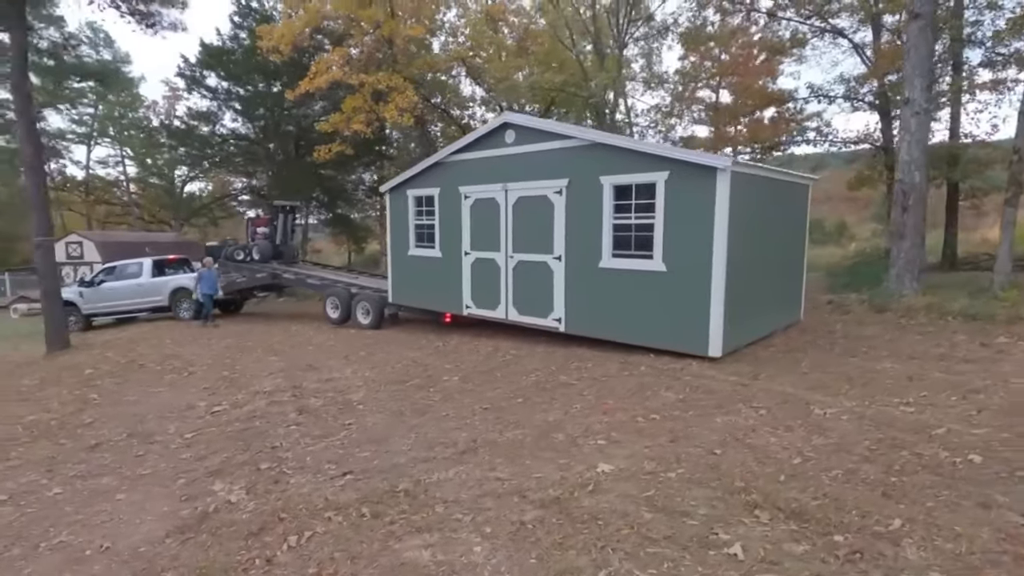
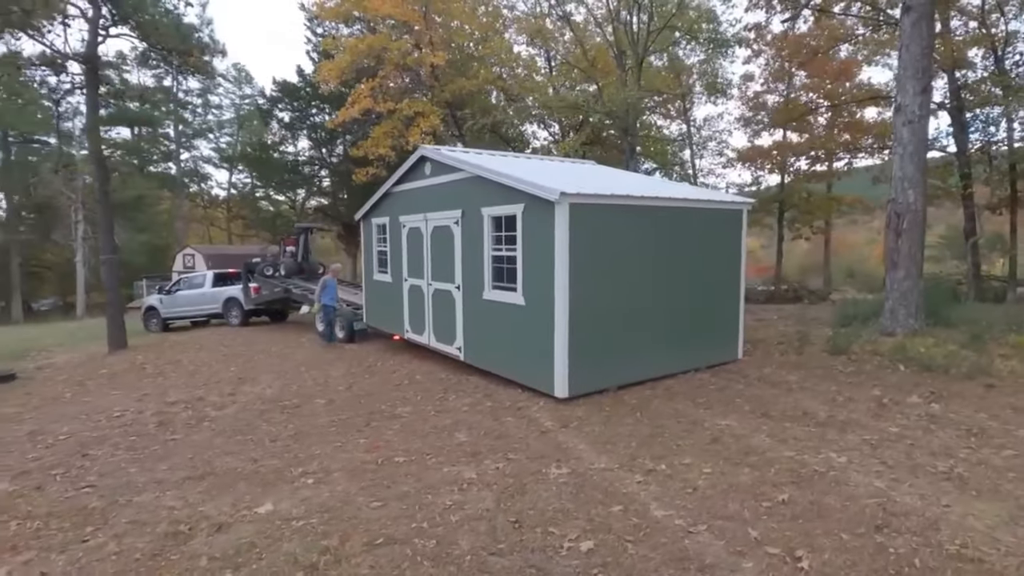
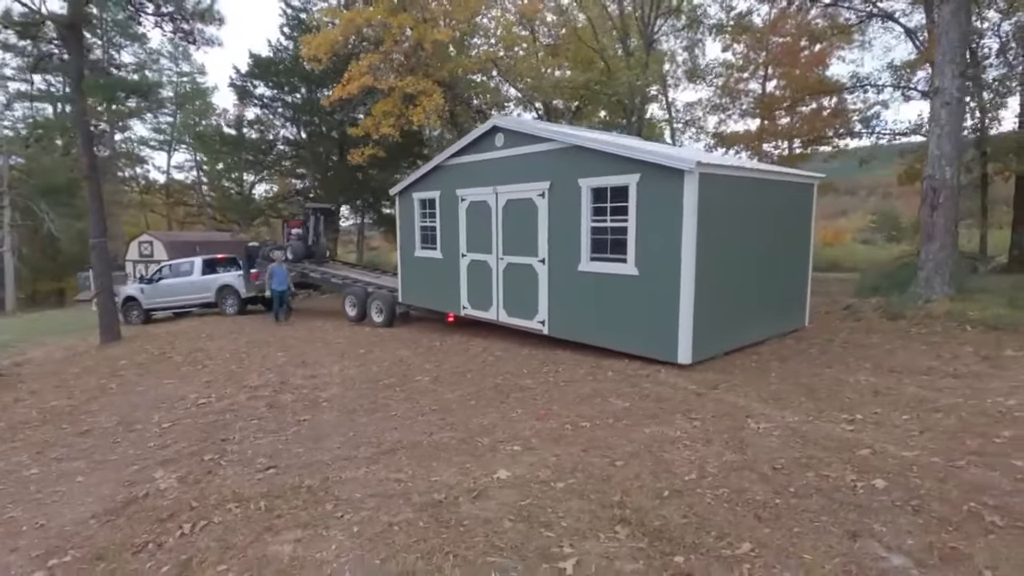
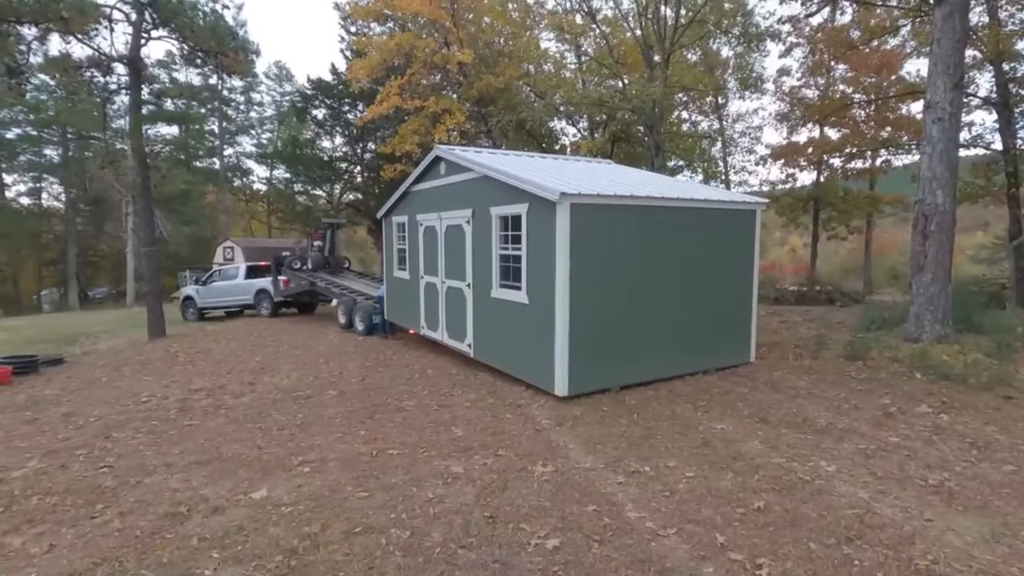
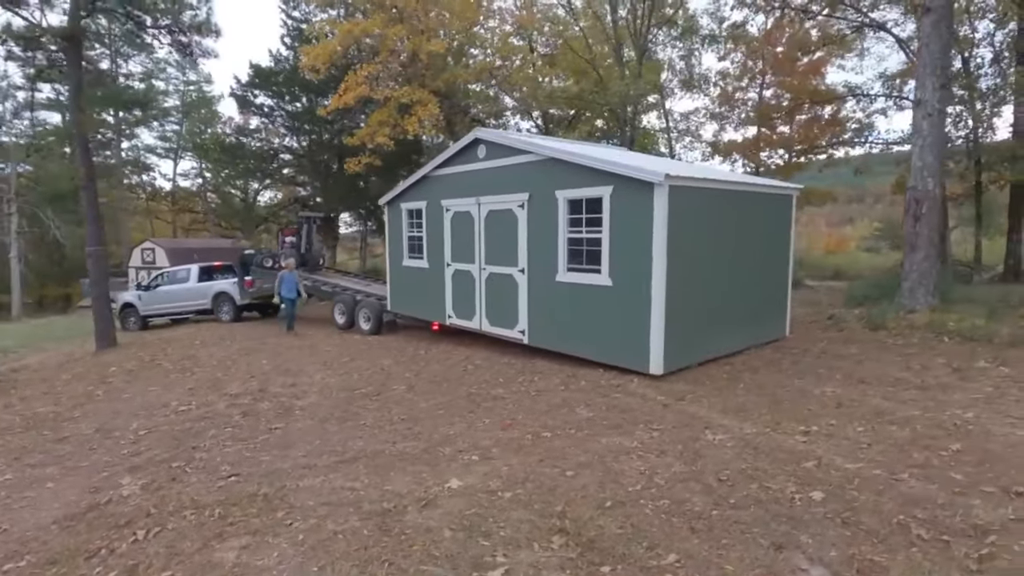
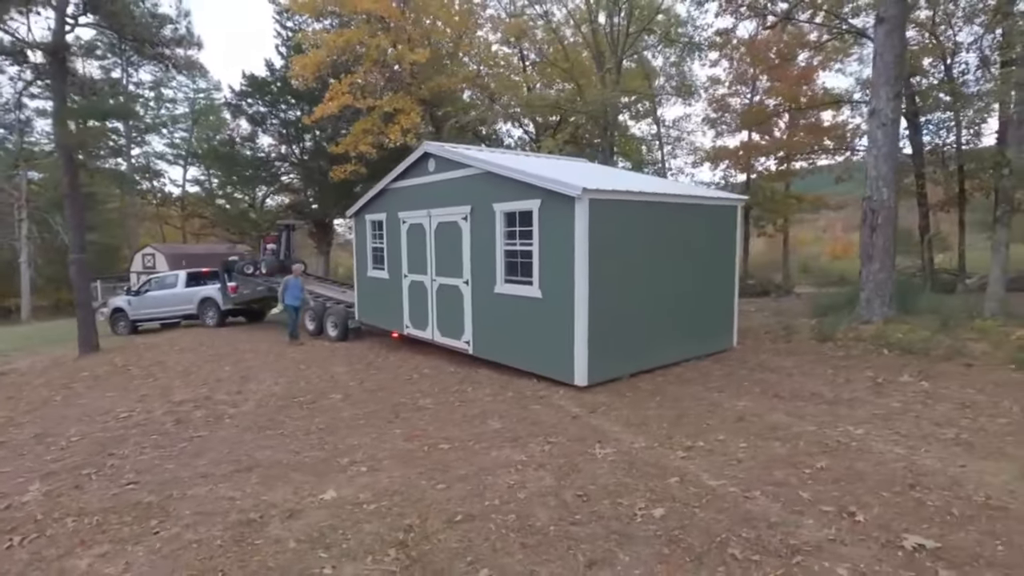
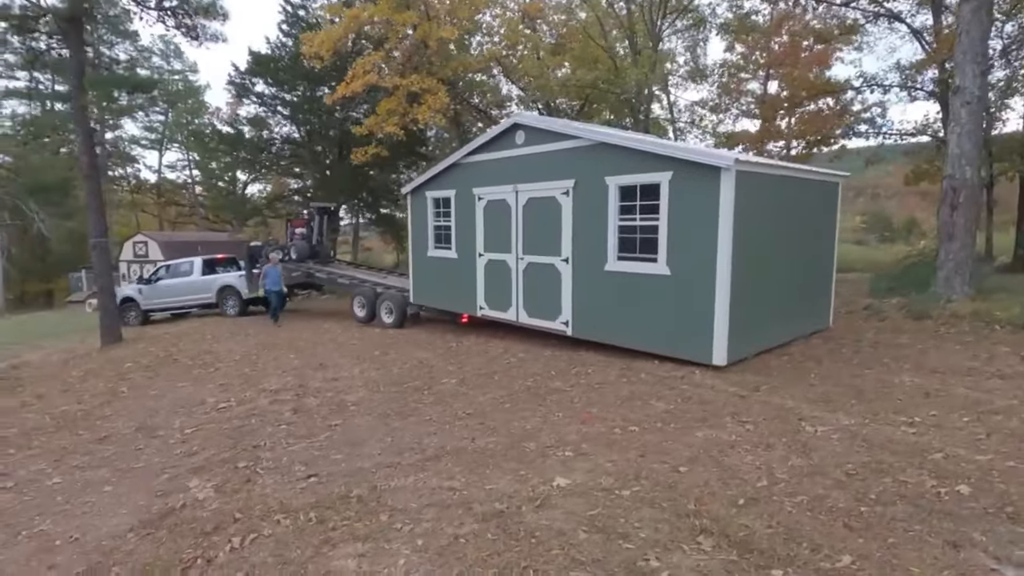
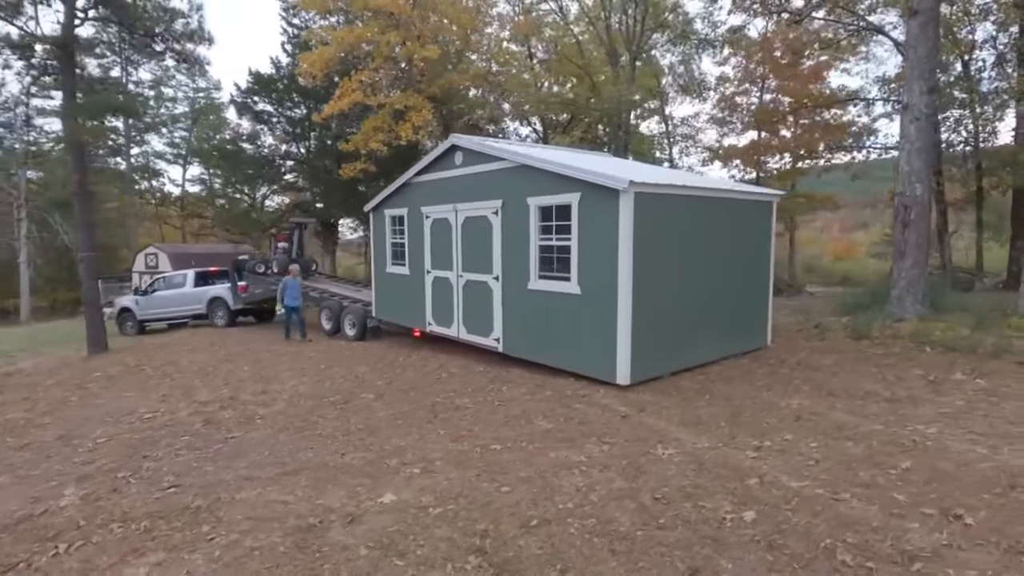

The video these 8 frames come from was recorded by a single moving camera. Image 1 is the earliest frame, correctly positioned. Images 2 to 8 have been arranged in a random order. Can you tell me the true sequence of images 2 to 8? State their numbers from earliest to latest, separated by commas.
7, 3, 5, 8, 6, 2, 4
